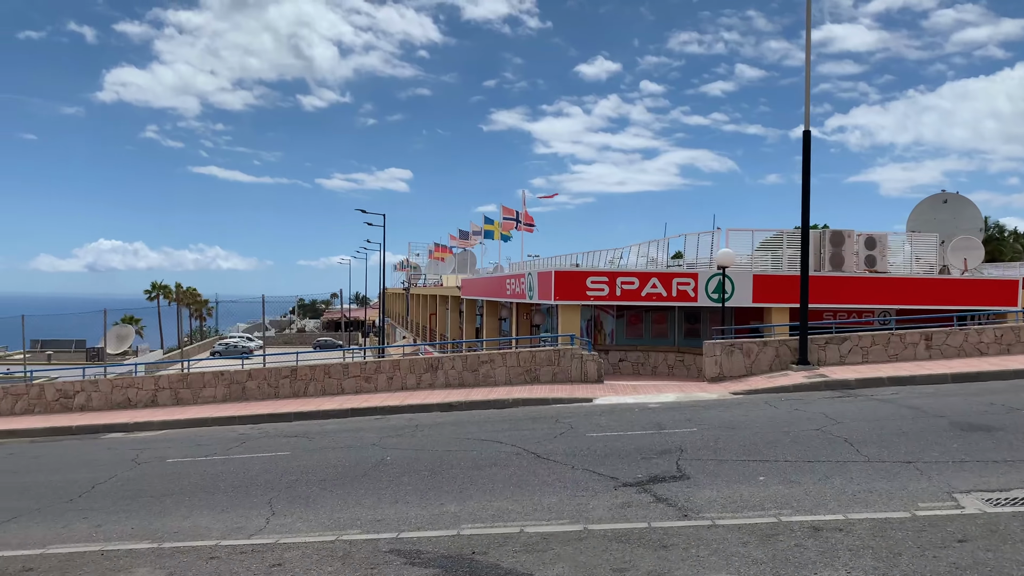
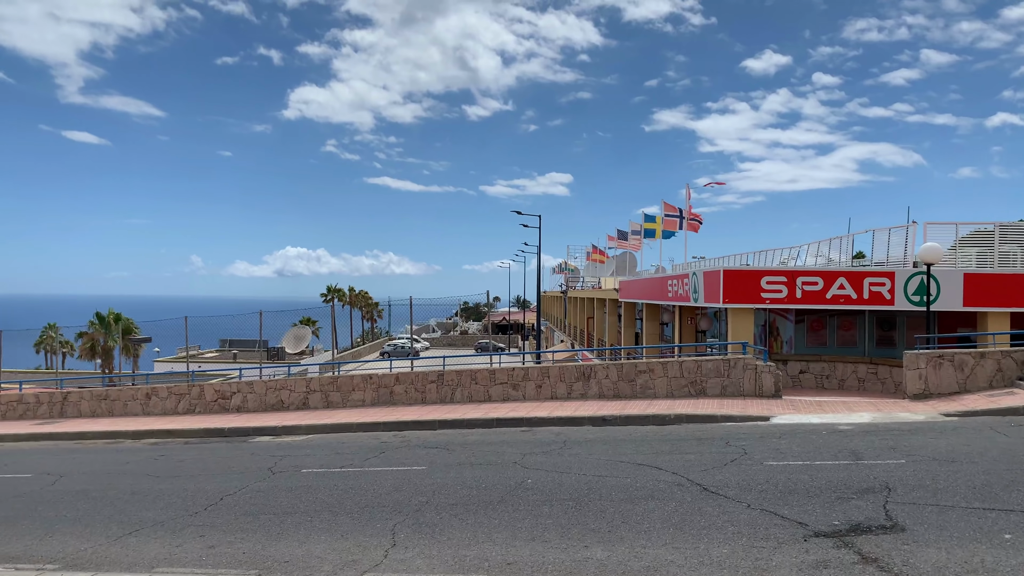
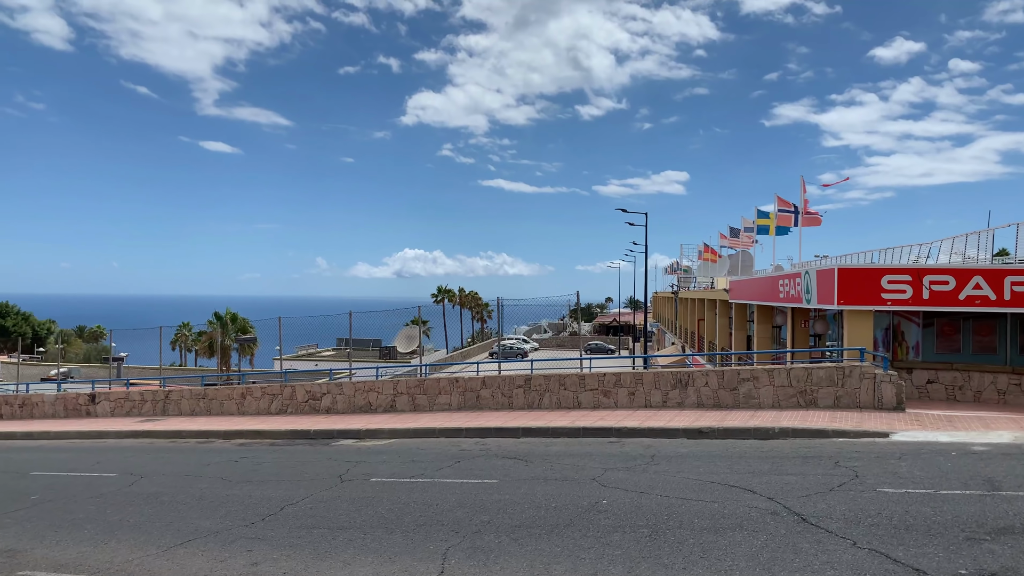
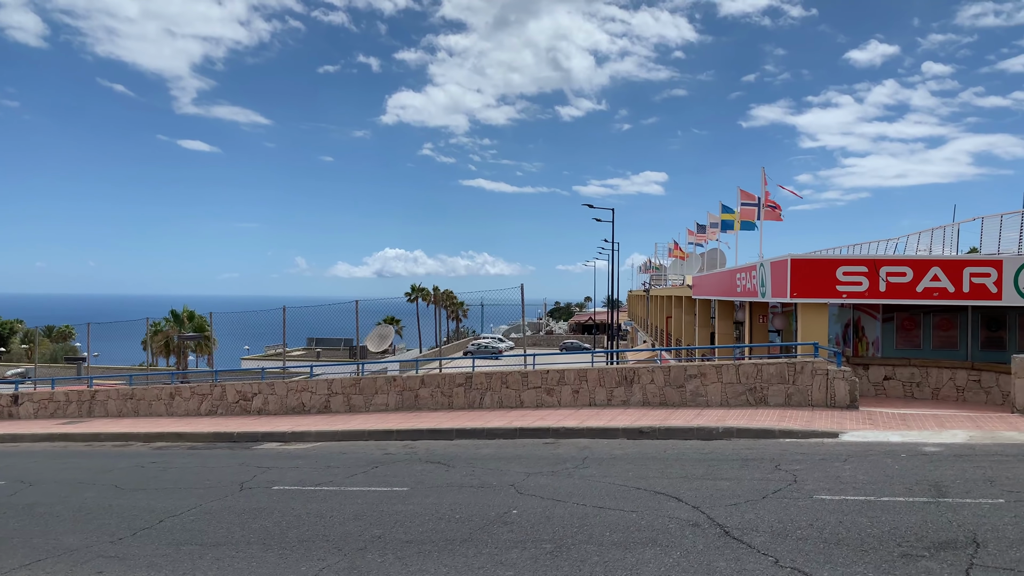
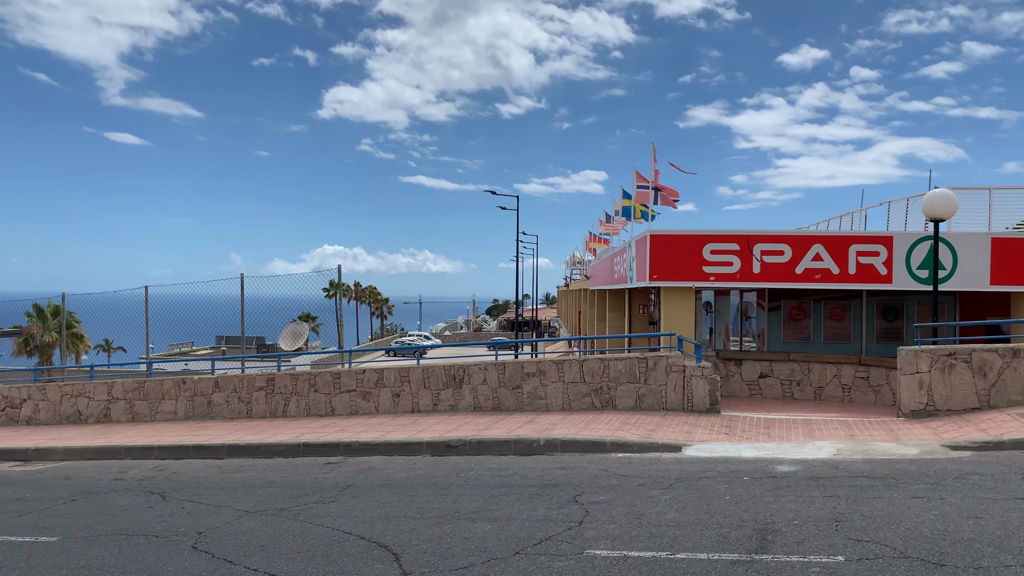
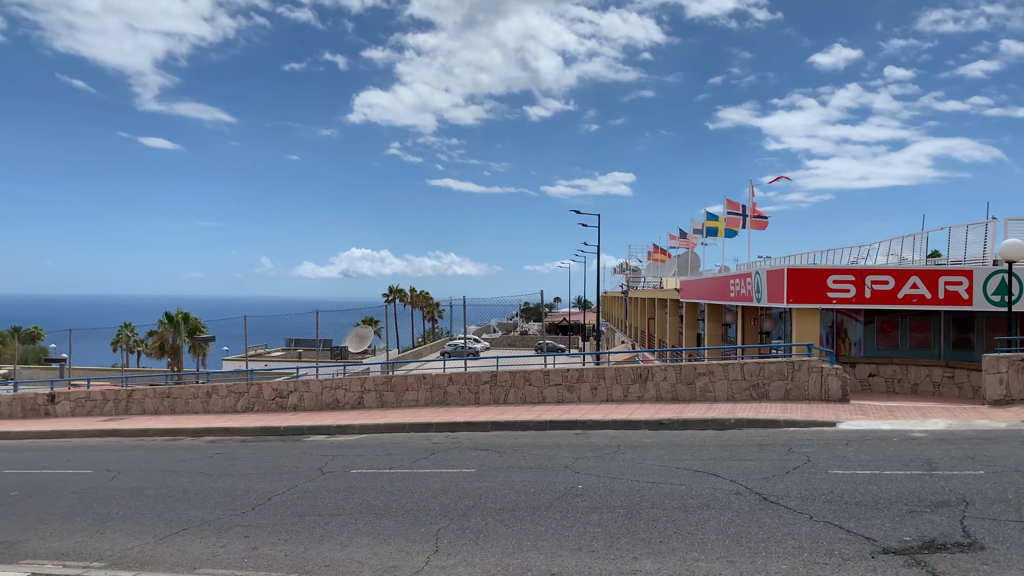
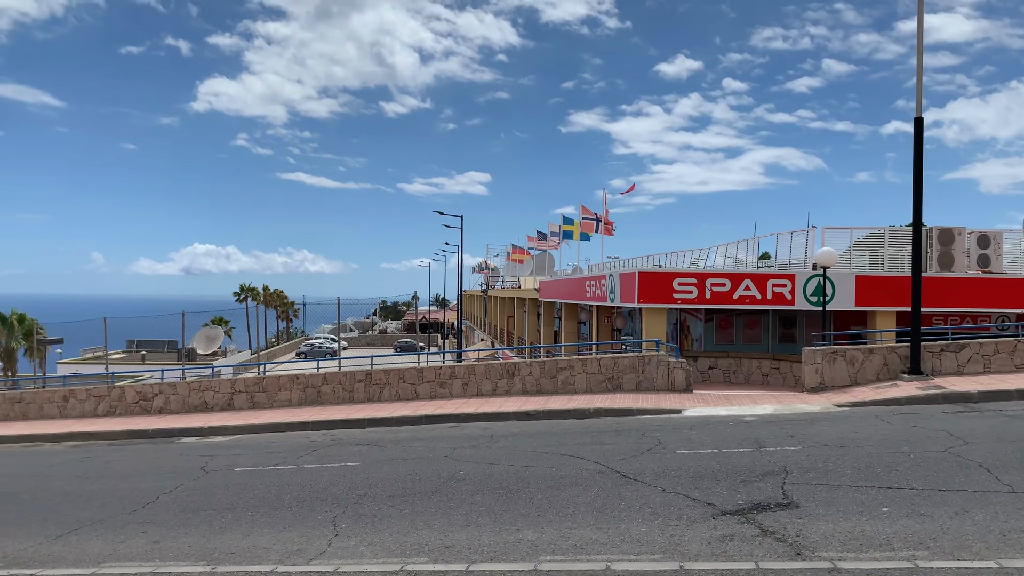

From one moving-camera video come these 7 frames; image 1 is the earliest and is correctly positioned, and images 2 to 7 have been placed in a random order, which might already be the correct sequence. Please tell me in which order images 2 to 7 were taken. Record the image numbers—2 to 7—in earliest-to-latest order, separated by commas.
7, 2, 6, 3, 4, 5
